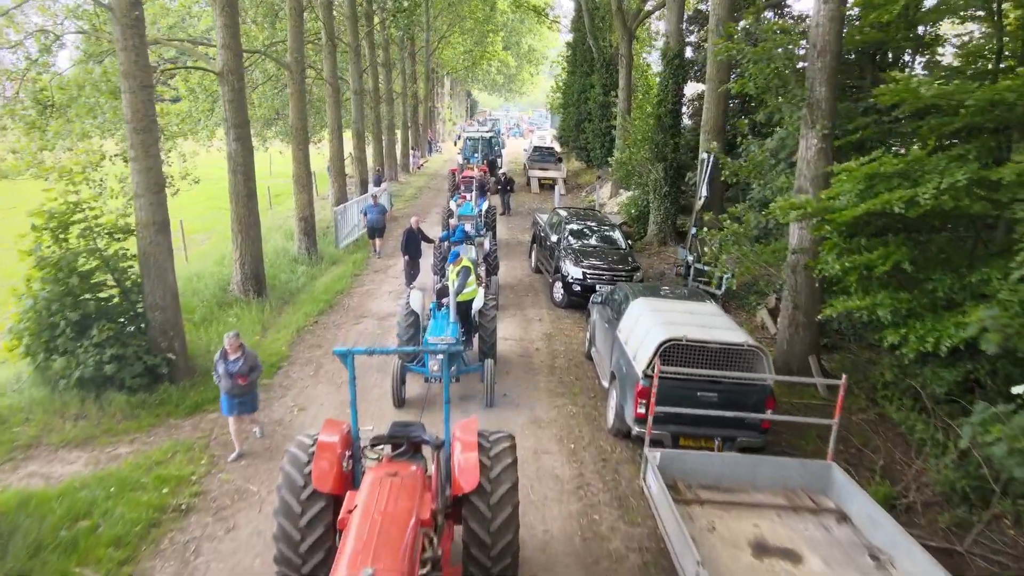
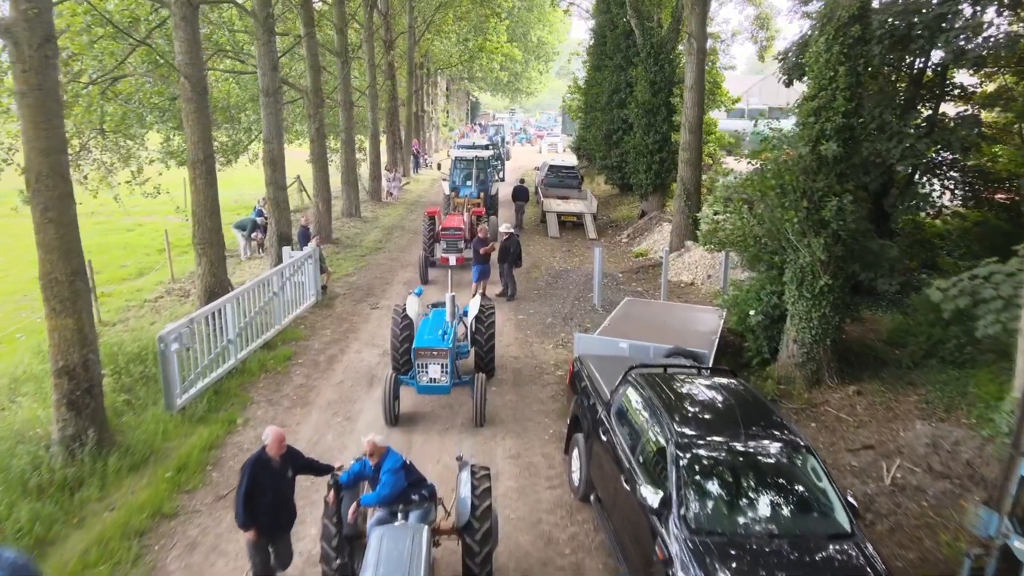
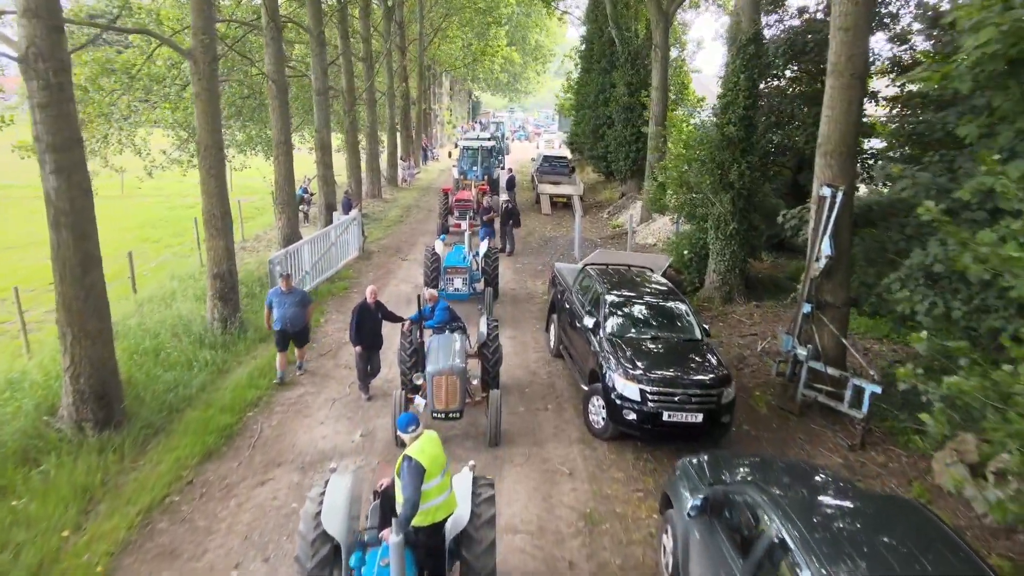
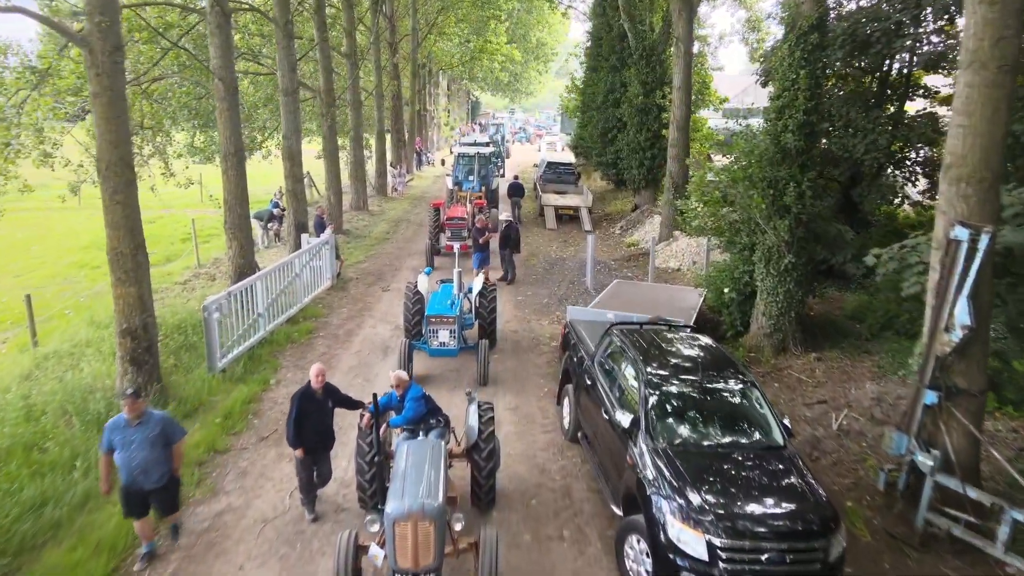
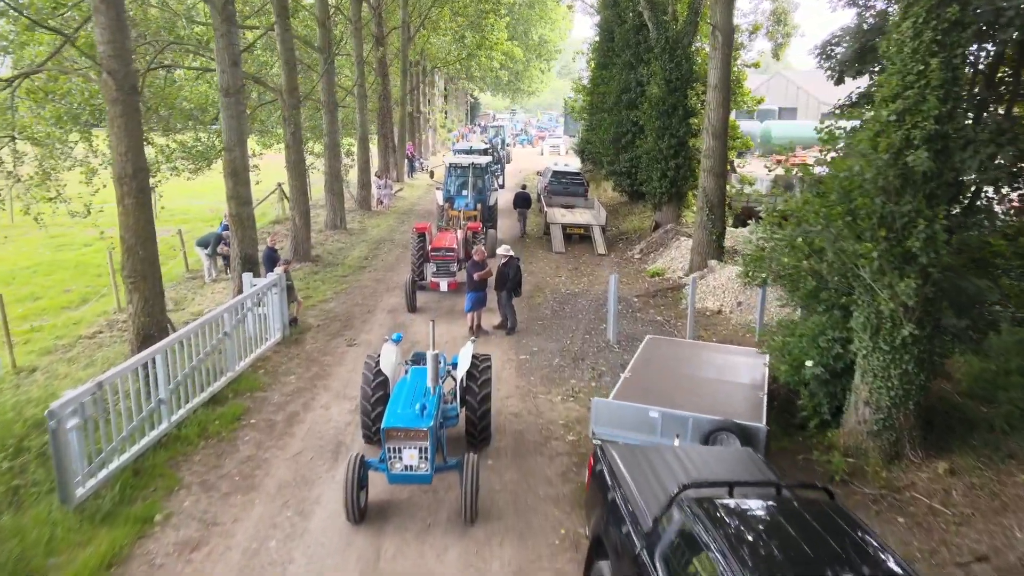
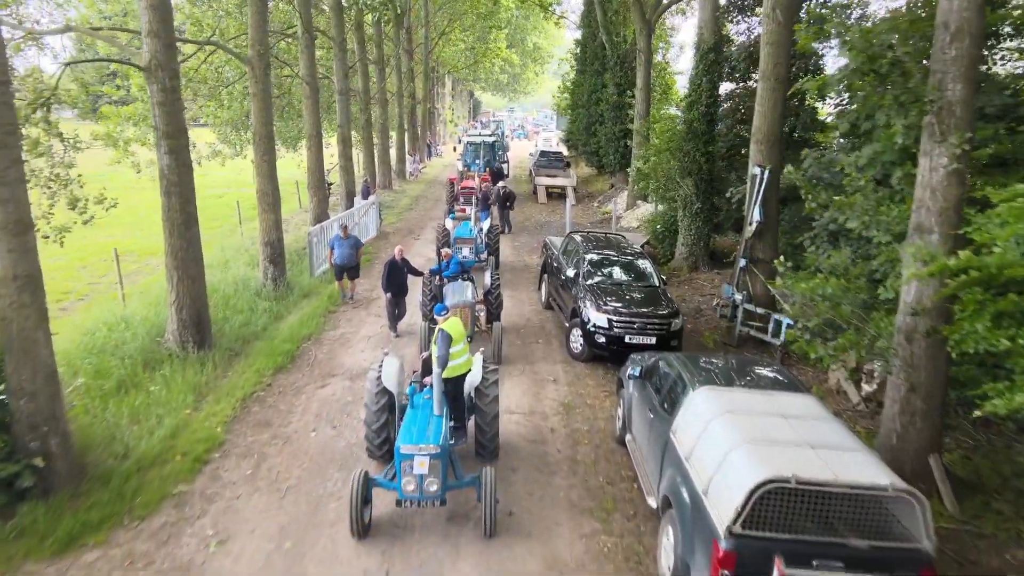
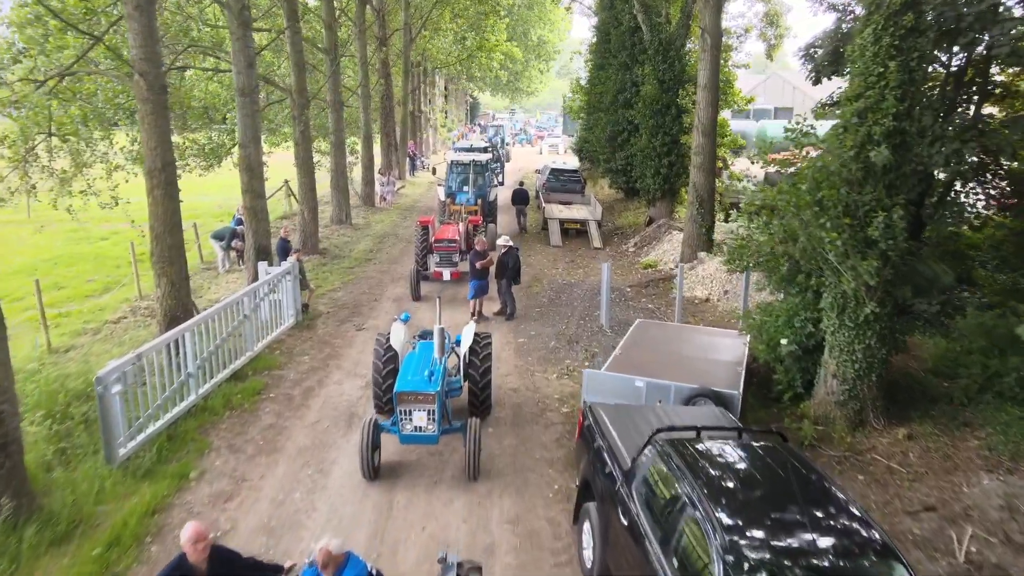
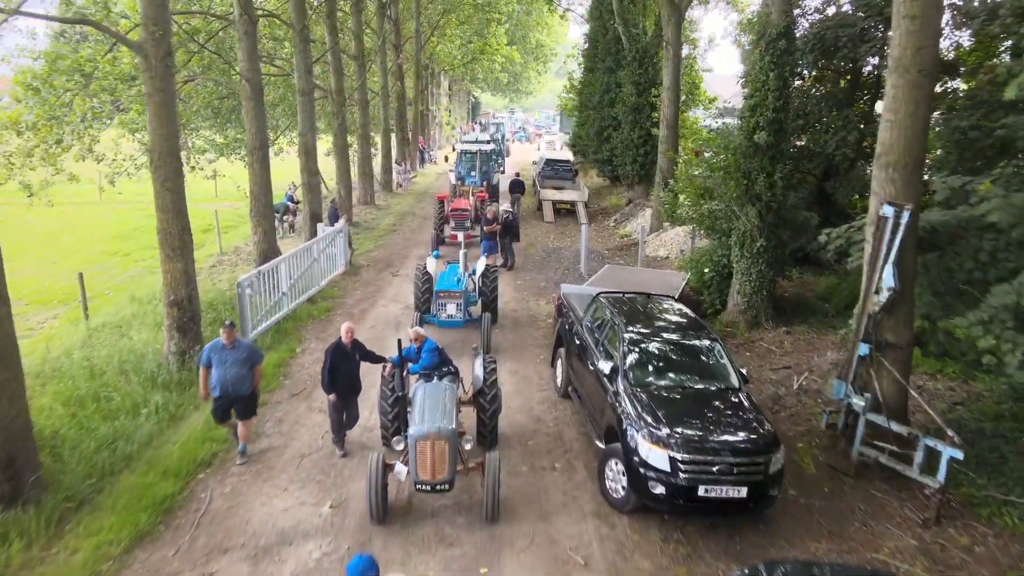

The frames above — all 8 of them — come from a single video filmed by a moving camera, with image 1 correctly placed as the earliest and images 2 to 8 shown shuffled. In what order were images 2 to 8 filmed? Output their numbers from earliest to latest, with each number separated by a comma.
6, 3, 8, 4, 2, 7, 5
